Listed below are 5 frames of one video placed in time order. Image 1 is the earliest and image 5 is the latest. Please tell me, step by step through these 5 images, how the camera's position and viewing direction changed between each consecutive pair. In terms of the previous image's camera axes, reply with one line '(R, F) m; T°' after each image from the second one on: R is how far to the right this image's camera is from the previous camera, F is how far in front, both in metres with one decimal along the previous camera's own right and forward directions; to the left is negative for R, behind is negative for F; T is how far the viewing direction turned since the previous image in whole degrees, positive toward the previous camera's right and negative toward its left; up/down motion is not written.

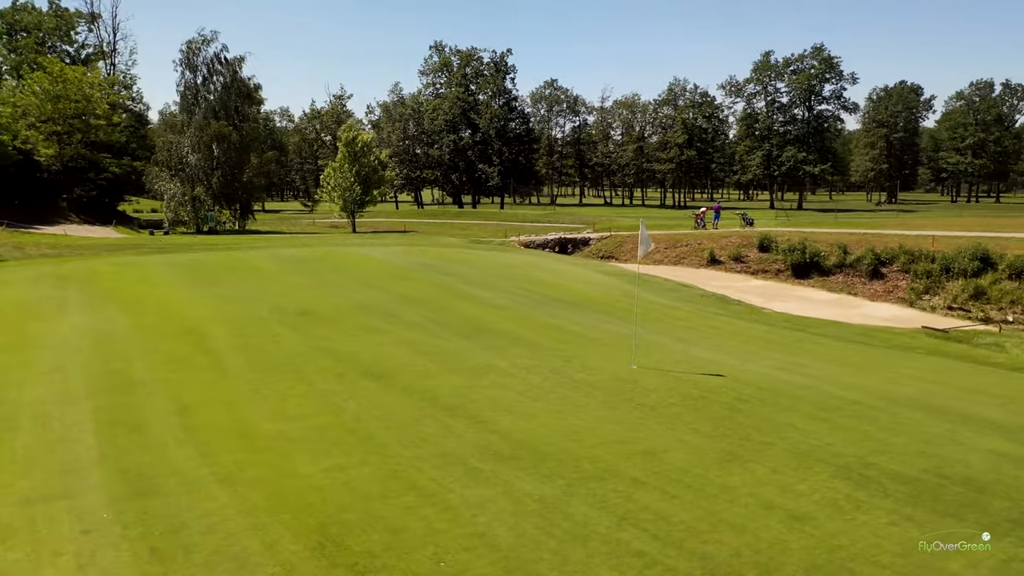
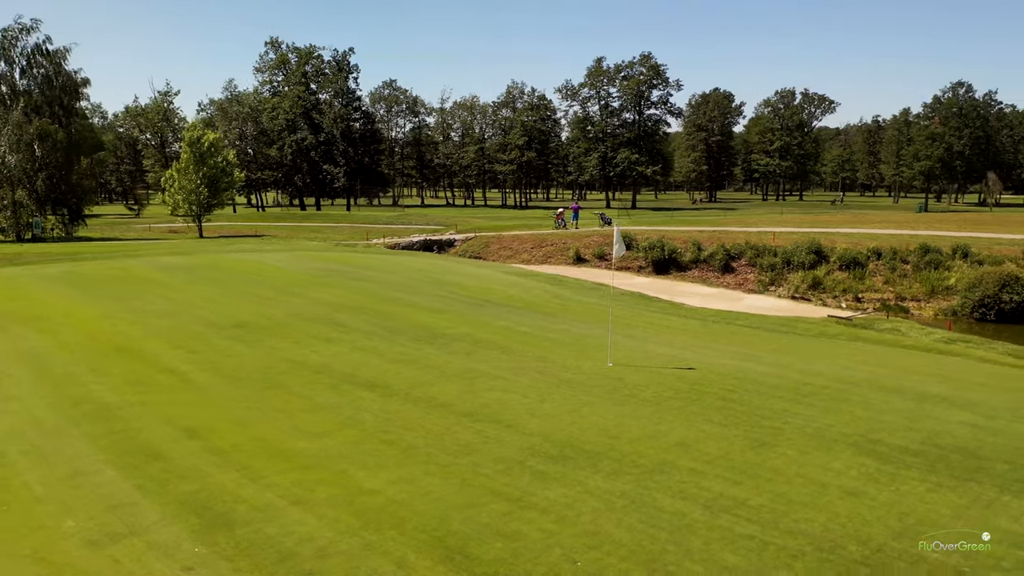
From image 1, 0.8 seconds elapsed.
(-2.0, +0.1) m; +12°
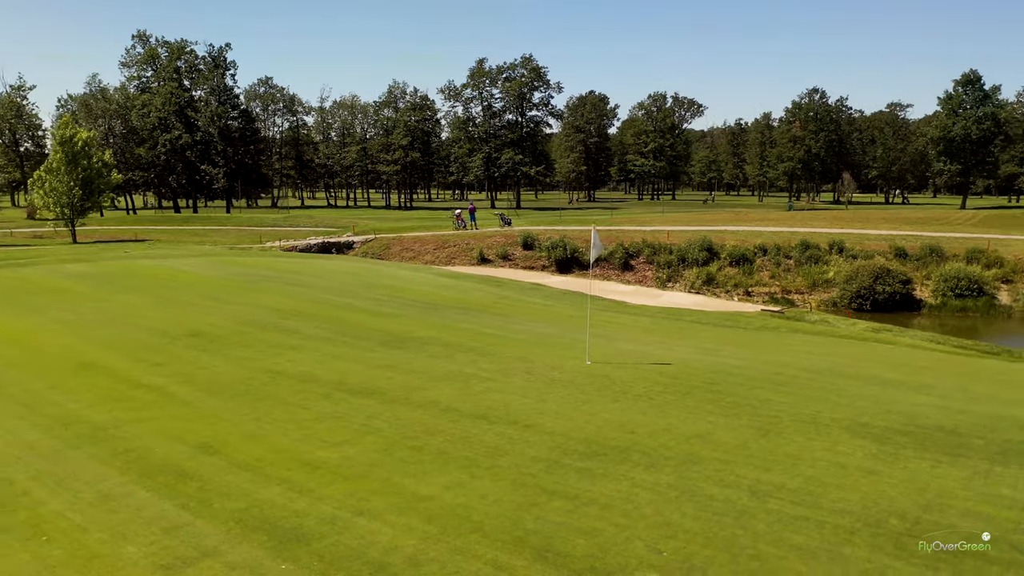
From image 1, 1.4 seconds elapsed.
(-1.5, 0.0) m; +9°
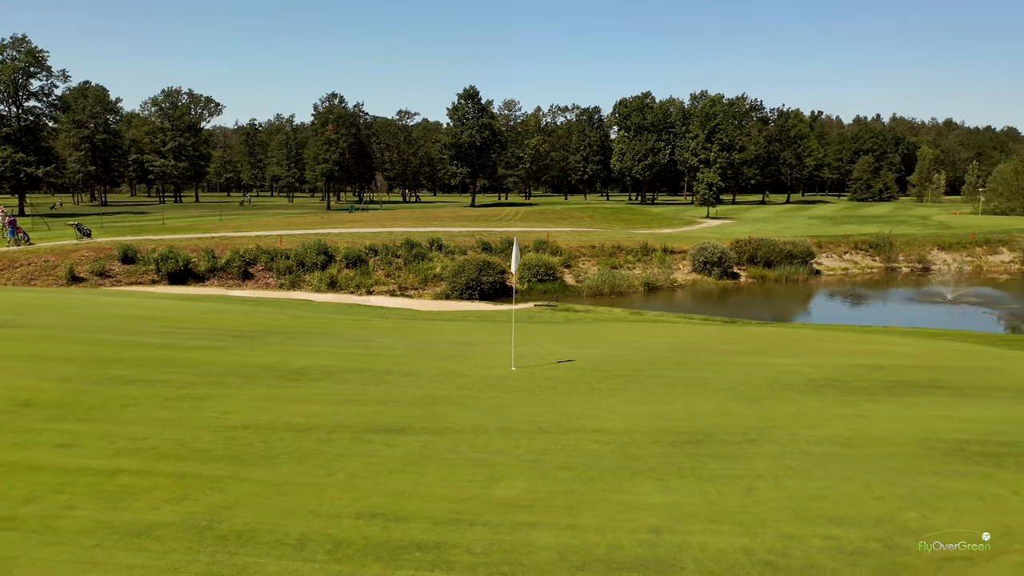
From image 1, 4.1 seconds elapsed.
(-5.7, +1.6) m; +34°
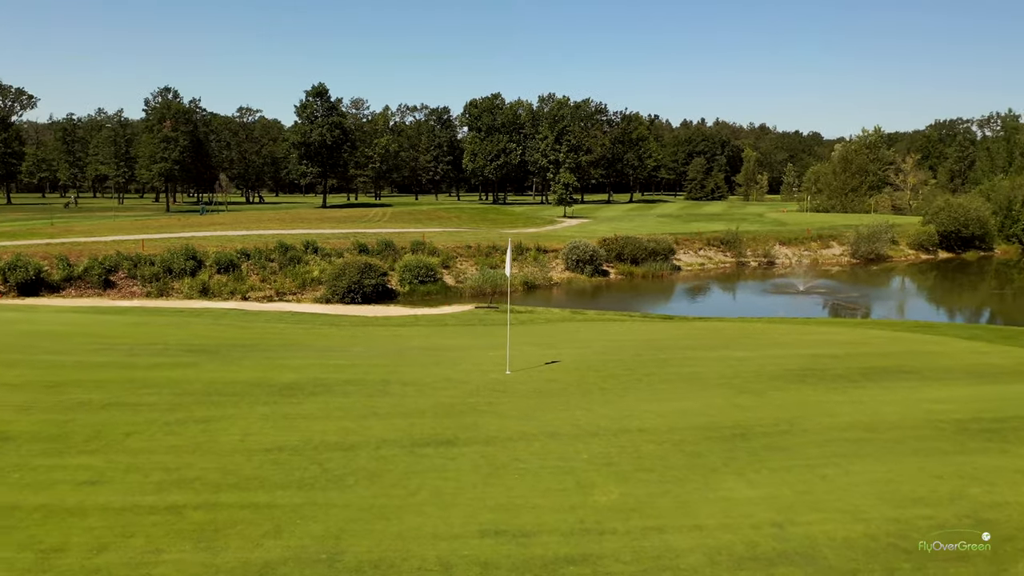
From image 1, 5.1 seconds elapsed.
(-2.2, +0.4) m; +11°
